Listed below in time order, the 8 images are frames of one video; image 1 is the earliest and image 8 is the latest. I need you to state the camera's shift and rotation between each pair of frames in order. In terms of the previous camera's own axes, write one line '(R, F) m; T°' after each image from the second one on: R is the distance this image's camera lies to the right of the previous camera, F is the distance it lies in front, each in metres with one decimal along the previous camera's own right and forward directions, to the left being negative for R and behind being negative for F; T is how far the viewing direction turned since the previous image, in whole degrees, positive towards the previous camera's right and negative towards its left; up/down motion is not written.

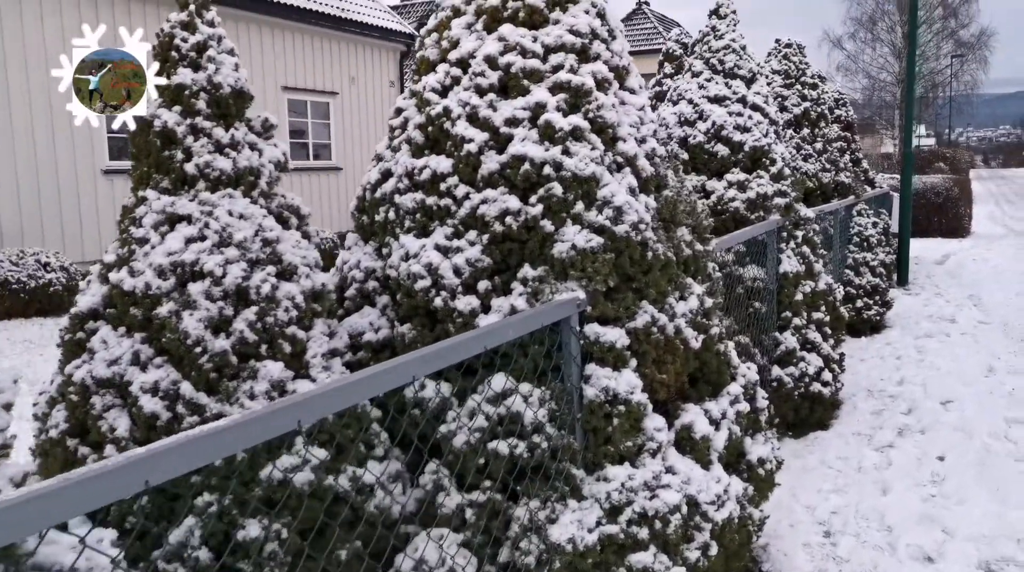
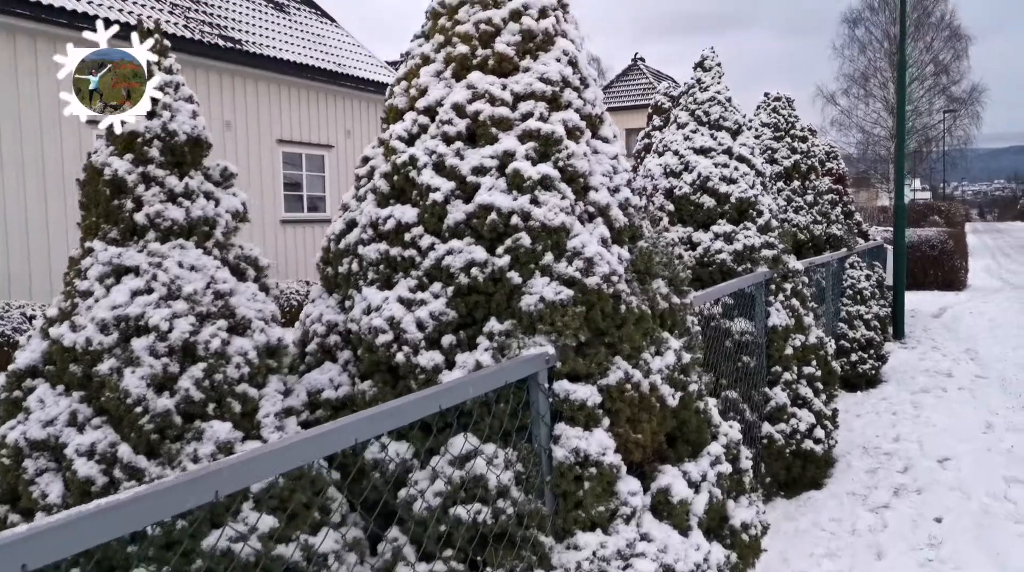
(+0.1, +0.1) m; 0°
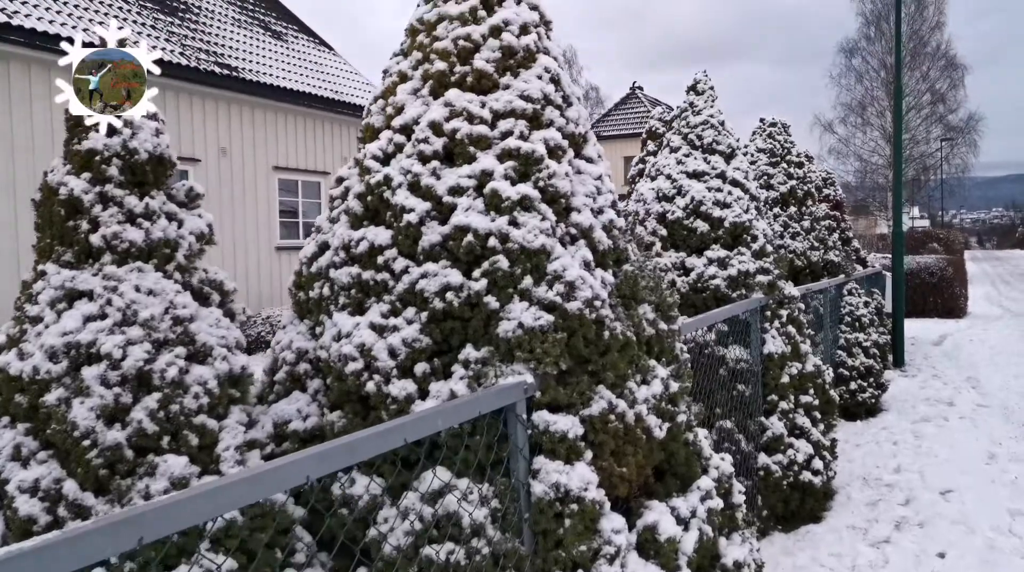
(+0.1, +0.1) m; 0°
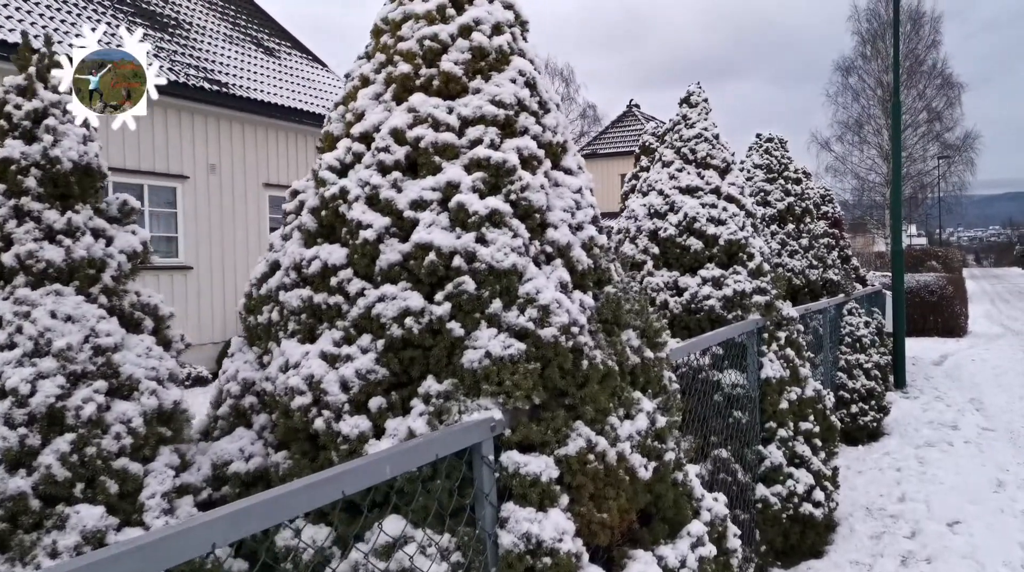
(+0.1, +0.2) m; 0°
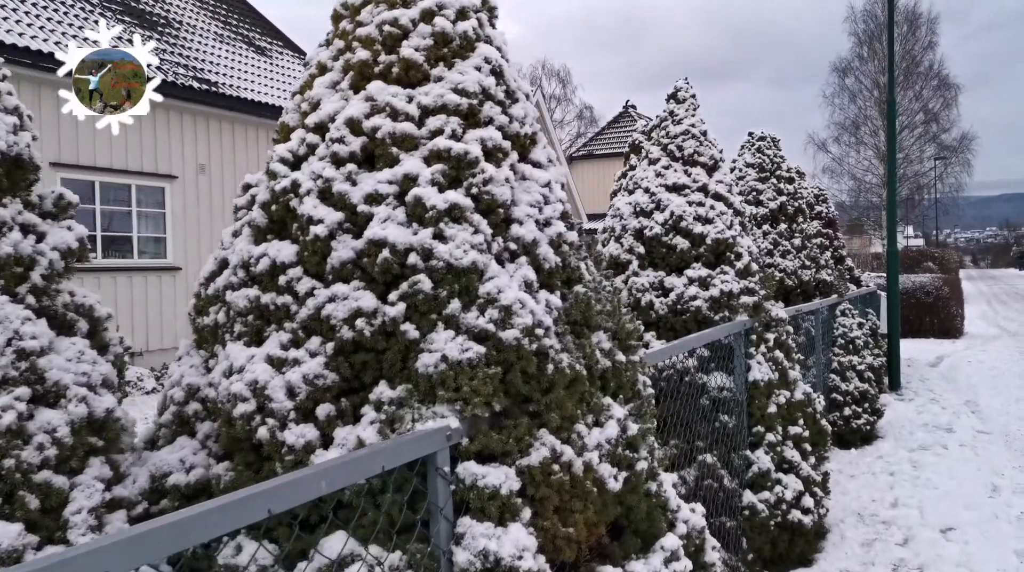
(+0.1, +0.1) m; 0°
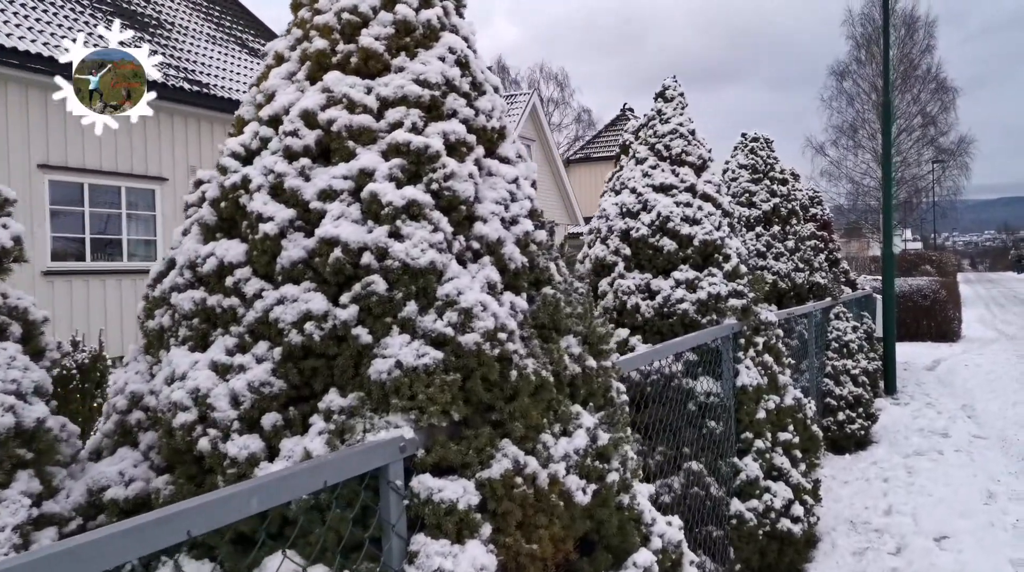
(+0.1, +0.1) m; 0°
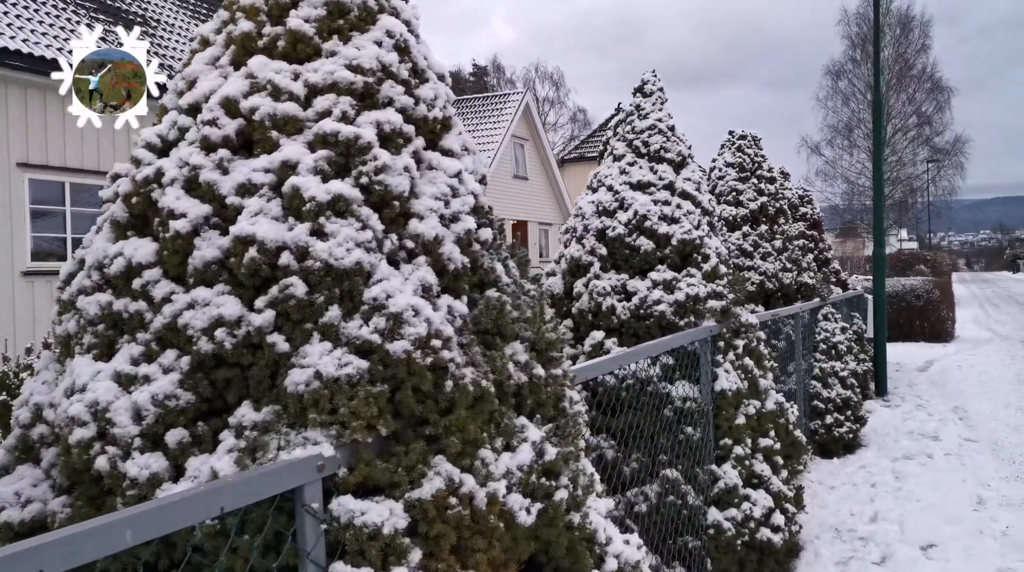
(+0.1, +0.1) m; 0°
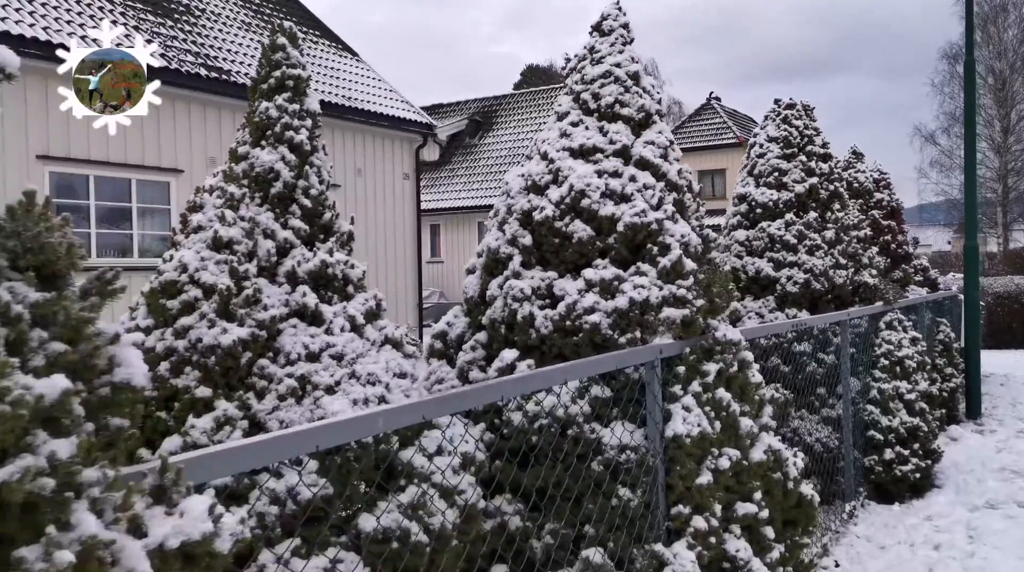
(+0.7, +1.0) m; -7°
